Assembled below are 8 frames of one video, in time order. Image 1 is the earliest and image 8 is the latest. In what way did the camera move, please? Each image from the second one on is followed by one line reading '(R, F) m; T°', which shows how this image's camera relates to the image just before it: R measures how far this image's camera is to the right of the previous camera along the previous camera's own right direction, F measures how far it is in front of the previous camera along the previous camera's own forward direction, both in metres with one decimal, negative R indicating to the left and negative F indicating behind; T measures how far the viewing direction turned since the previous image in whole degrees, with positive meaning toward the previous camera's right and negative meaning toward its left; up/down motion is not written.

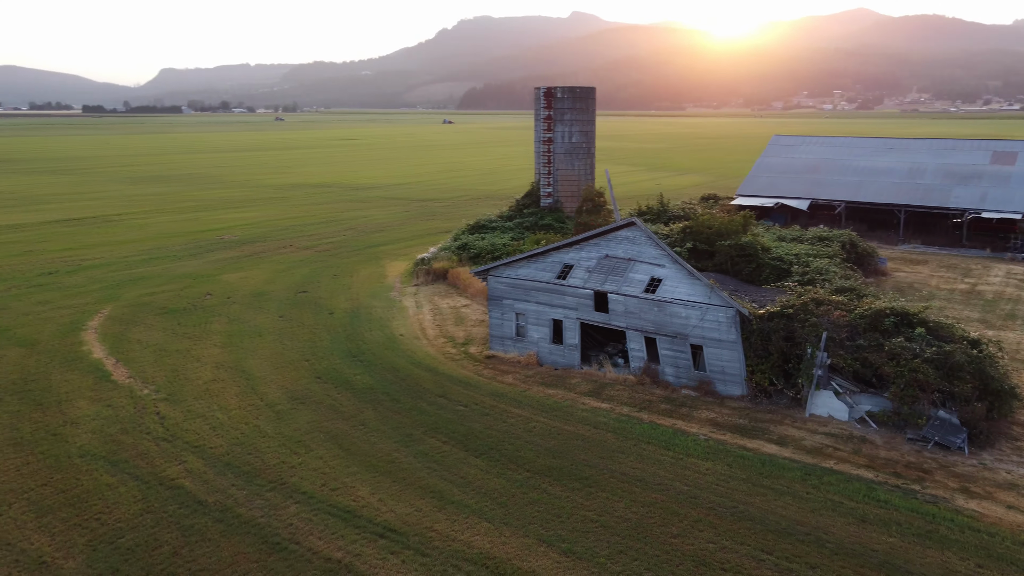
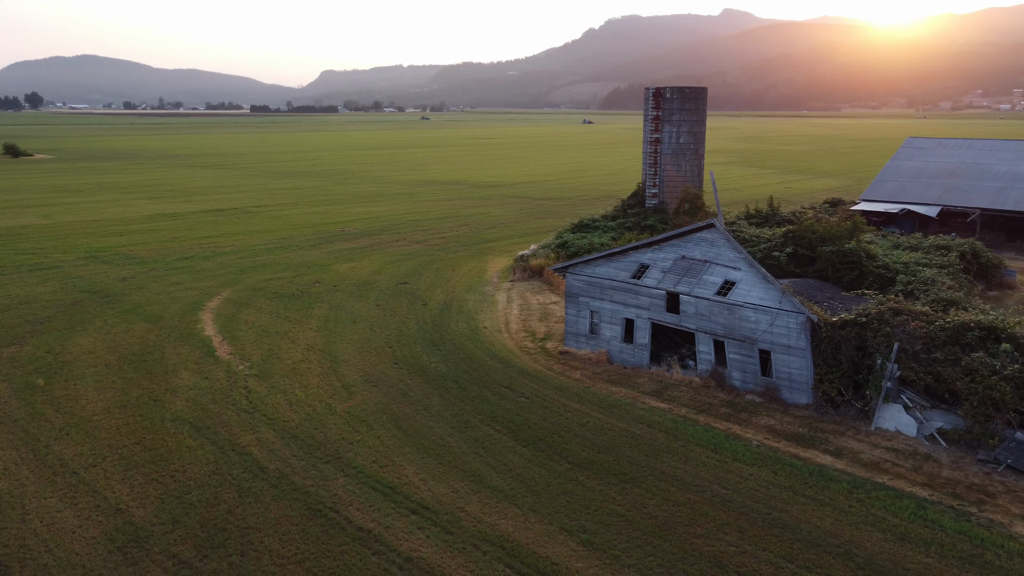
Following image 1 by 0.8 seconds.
(+1.5, -0.3) m; -10°
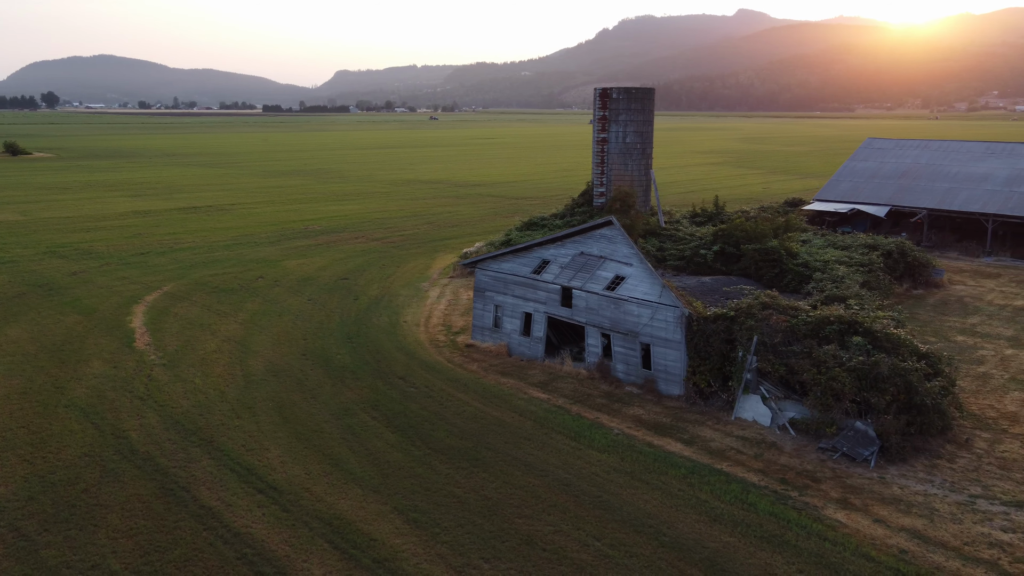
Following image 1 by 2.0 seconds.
(+2.6, -0.6) m; -1°
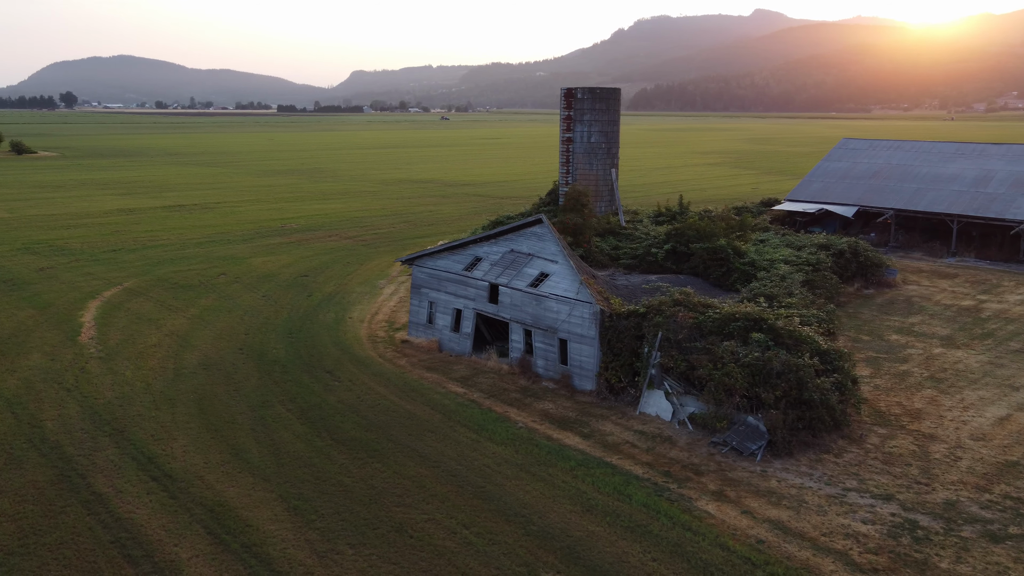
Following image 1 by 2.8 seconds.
(+2.0, -0.3) m; -1°
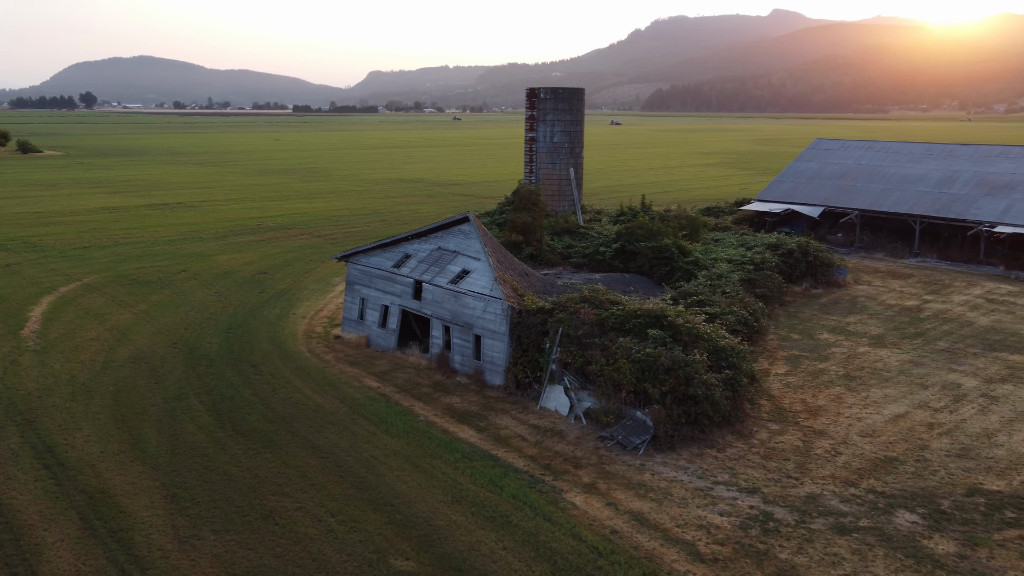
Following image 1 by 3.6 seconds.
(+2.1, -0.2) m; -1°
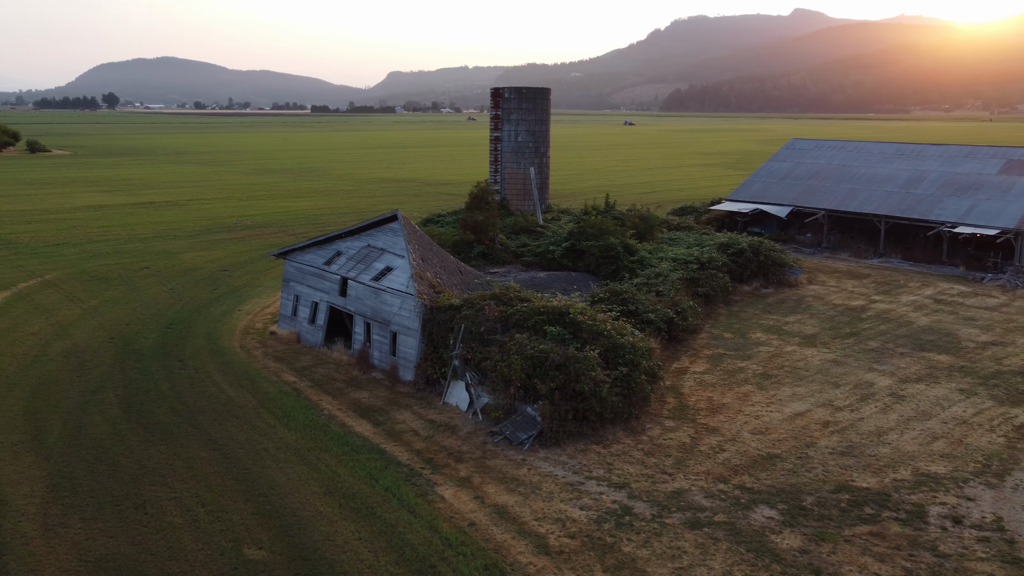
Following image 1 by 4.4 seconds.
(+2.2, -0.2) m; -1°
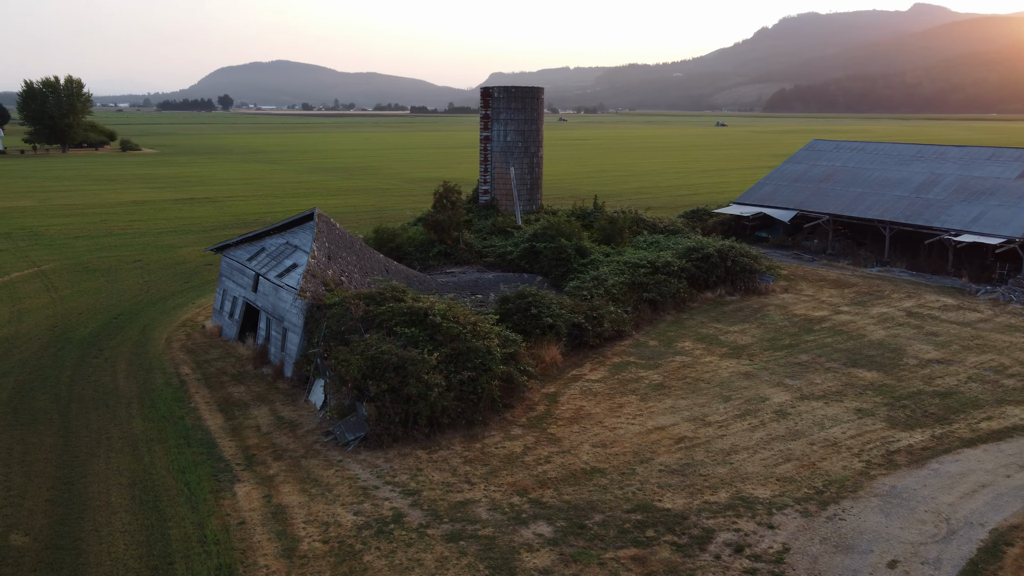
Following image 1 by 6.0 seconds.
(+4.4, +0.5) m; -6°
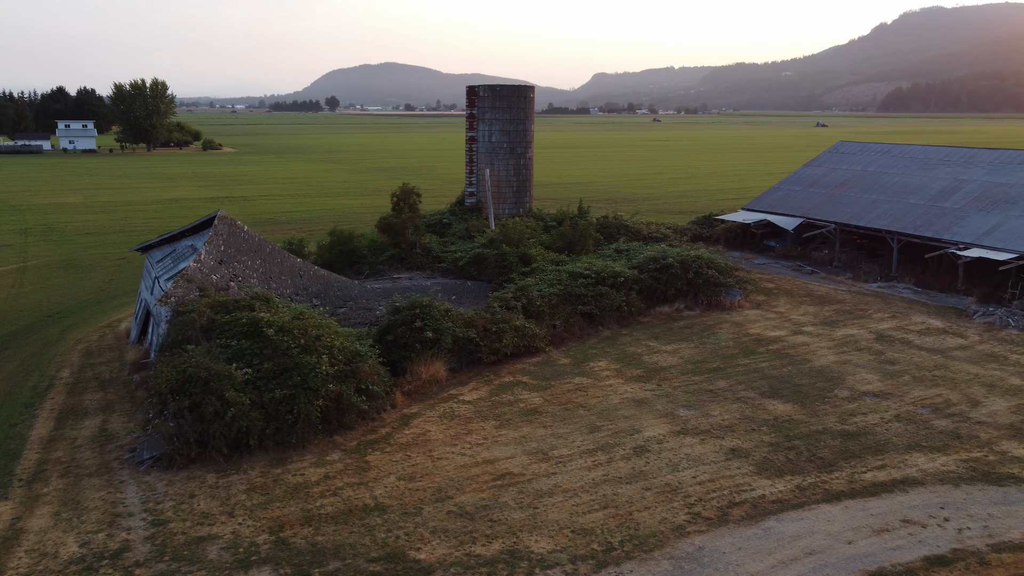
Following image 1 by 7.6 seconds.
(+4.5, +1.6) m; -7°
